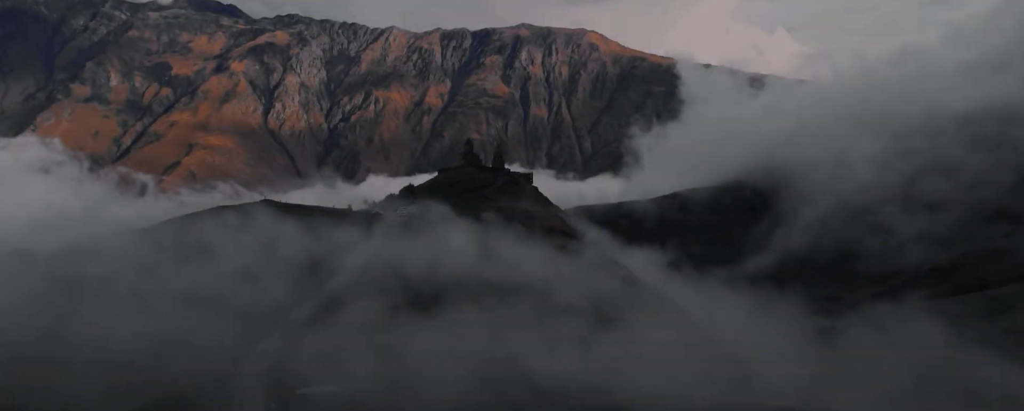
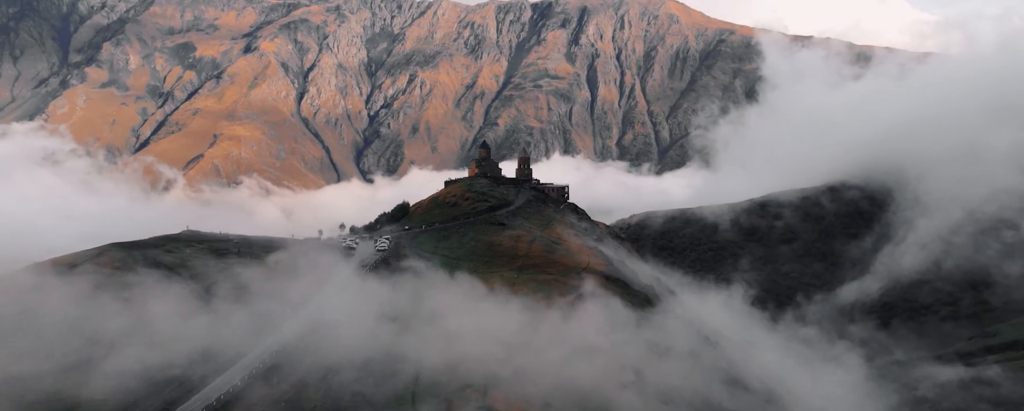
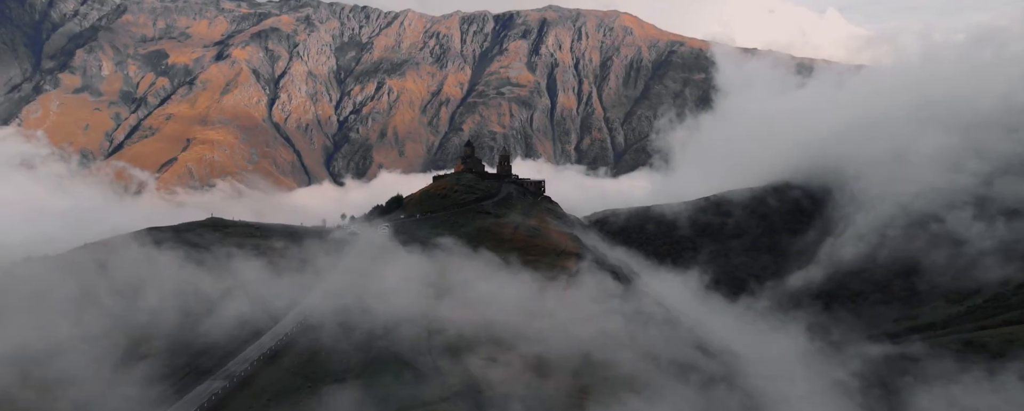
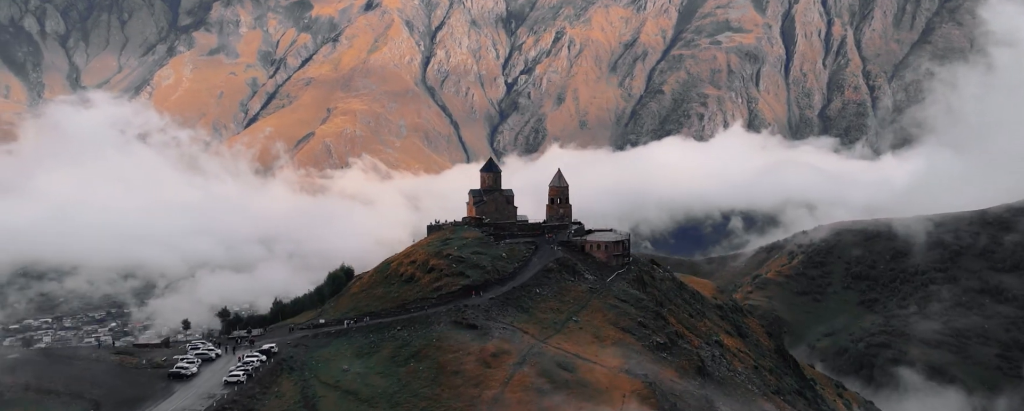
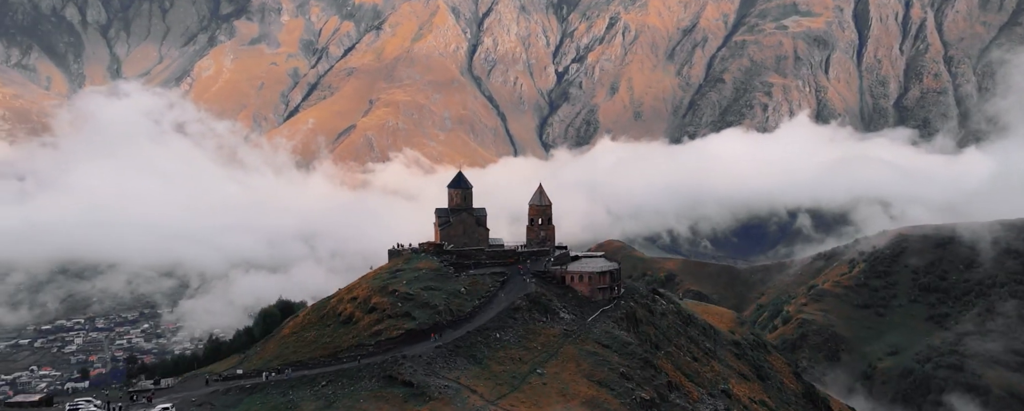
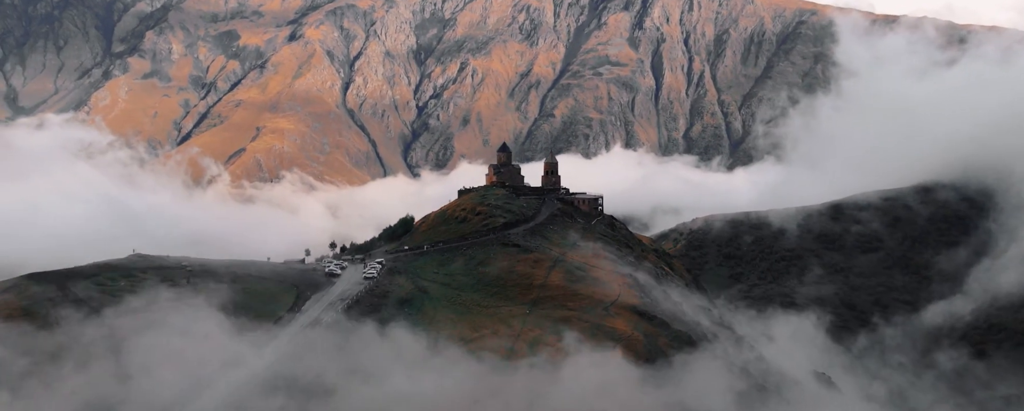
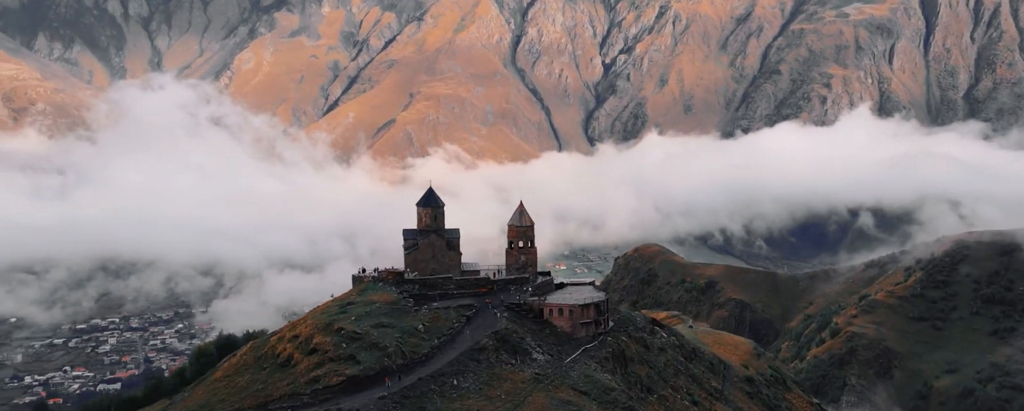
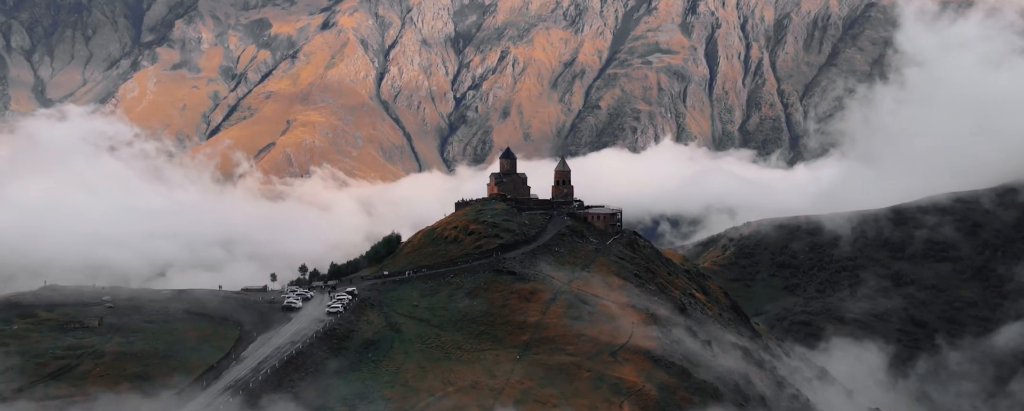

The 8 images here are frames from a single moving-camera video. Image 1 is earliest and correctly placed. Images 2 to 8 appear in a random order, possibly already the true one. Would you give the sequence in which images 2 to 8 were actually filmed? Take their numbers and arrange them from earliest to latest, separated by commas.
3, 2, 6, 8, 4, 5, 7
